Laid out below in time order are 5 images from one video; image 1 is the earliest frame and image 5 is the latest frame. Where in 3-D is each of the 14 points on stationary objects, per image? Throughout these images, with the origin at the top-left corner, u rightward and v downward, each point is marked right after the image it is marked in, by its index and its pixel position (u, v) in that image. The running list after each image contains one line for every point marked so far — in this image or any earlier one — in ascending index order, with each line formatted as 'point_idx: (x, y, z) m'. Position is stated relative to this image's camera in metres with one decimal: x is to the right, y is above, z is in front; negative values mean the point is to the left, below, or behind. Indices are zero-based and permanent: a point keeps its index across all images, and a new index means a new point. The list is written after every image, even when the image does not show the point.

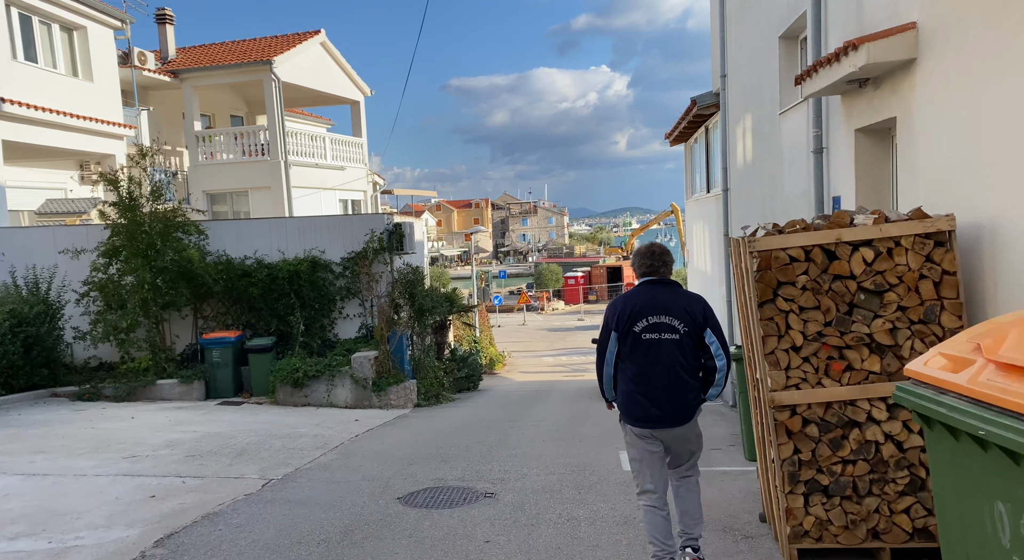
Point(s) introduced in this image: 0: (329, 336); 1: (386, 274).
0: (-3.2, -1.0, +15.9) m
1: (-2.2, +0.1, +16.2) m
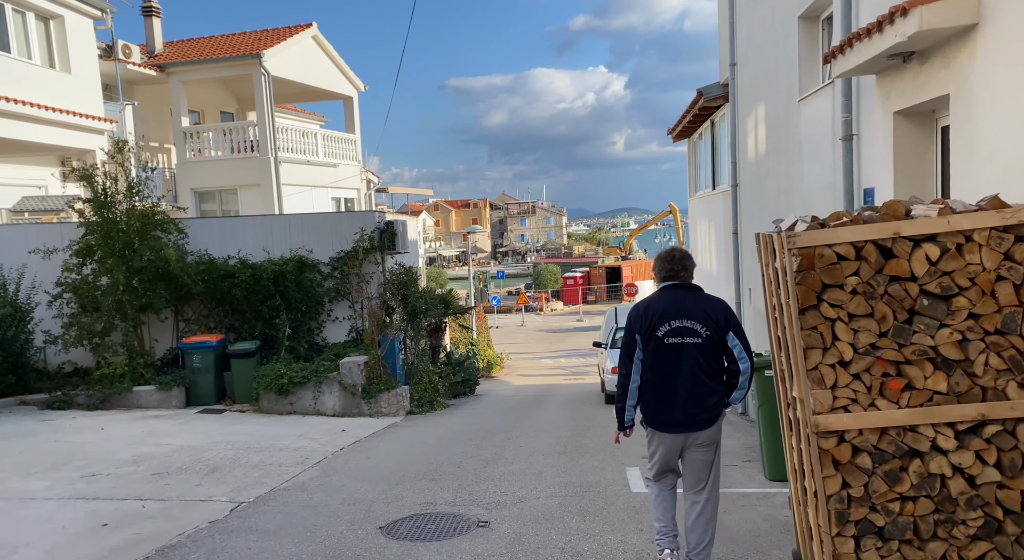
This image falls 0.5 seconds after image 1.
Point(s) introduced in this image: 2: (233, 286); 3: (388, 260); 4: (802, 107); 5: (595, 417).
0: (-3.2, -1.0, +15.1) m
1: (-2.3, +0.1, +15.4) m
2: (-4.4, -0.1, +14.4) m
3: (-2.2, +0.3, +15.8) m
4: (+2.9, +1.7, +8.9) m
5: (+1.2, -2.0, +13.6) m
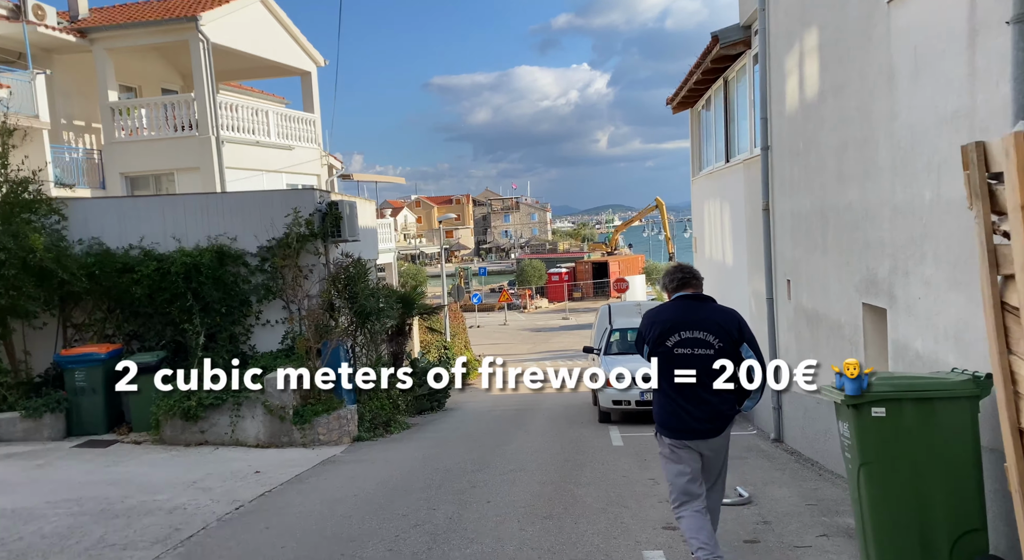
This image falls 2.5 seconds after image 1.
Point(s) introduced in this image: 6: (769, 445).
0: (-3.6, -0.9, +12.2) m
1: (-2.7, +0.2, +12.5) m
2: (-4.8, 0.0, +11.5) m
3: (-2.6, +0.4, +12.9) m
4: (+2.6, +1.8, +6.1) m
5: (+0.9, -1.9, +10.8) m
6: (+2.8, -1.8, +10.1) m
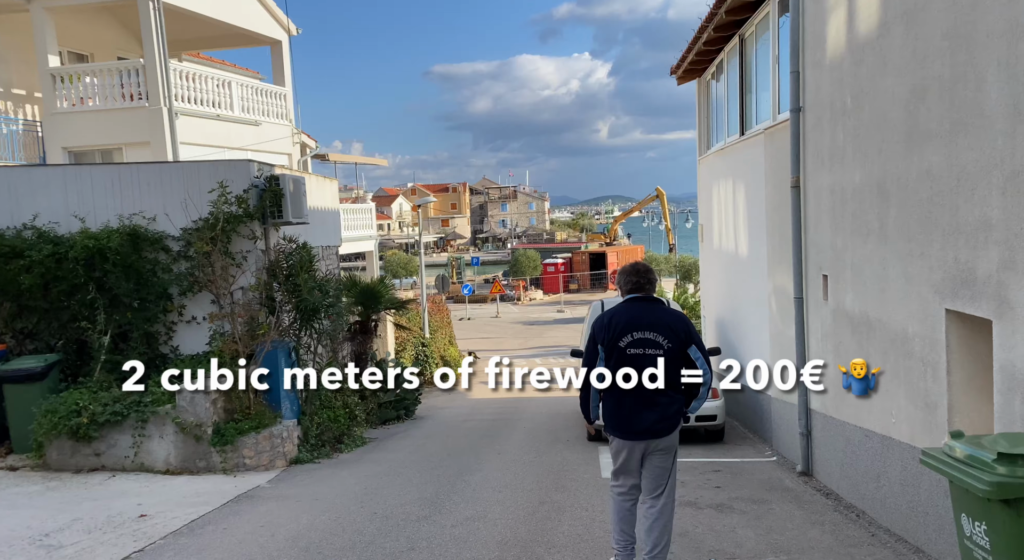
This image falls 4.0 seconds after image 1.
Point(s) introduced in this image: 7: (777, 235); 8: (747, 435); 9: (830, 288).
0: (-3.9, -0.8, +10.2) m
1: (-3.0, +0.3, +10.5) m
2: (-5.1, +0.1, +9.4) m
3: (-2.9, +0.6, +10.9) m
4: (+2.3, +1.8, +4.1) m
5: (+0.6, -1.9, +8.8) m
6: (+2.5, -1.8, +8.1) m
7: (+2.7, +0.5, +9.2) m
8: (+2.8, -1.9, +11.0) m
9: (+2.6, -0.1, +7.3) m
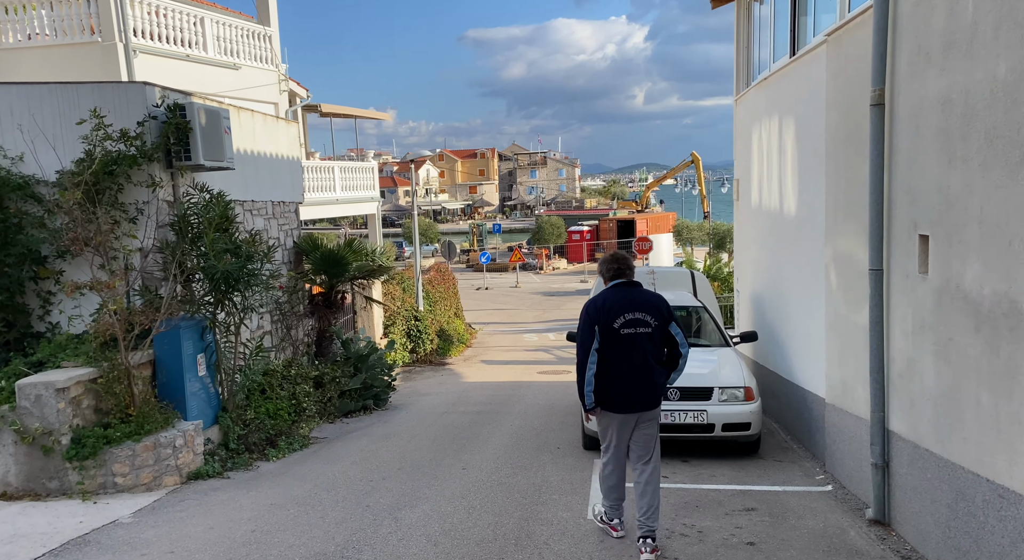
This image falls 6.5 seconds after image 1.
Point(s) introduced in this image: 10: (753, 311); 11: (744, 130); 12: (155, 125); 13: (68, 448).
0: (-4.2, -0.4, +7.8) m
1: (-3.2, +0.7, +8.1) m
2: (-5.4, +0.5, +7.1) m
3: (-3.1, +0.9, +8.5) m
4: (+1.8, +1.9, +1.5) m
5: (+0.2, -1.6, +6.3) m
6: (+2.2, -1.6, +5.6) m
7: (+2.4, +0.7, +6.6) m
8: (+2.6, -1.6, +8.5) m
9: (+2.2, +0.1, +4.7) m
10: (+2.9, -0.4, +11.2) m
11: (+2.9, +1.9, +11.4) m
12: (-3.1, +1.4, +8.0) m
13: (-3.3, -1.2, +6.6) m
